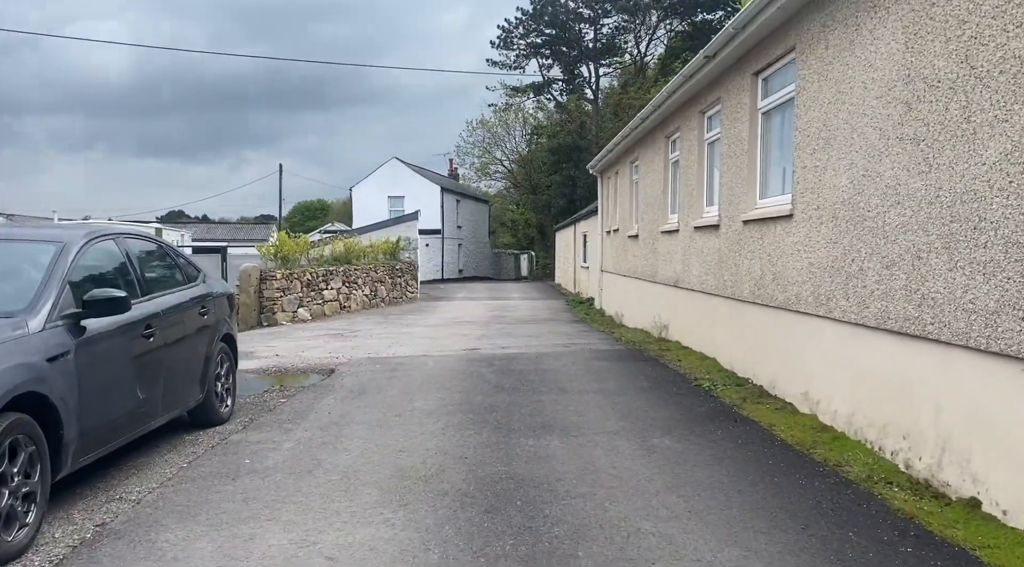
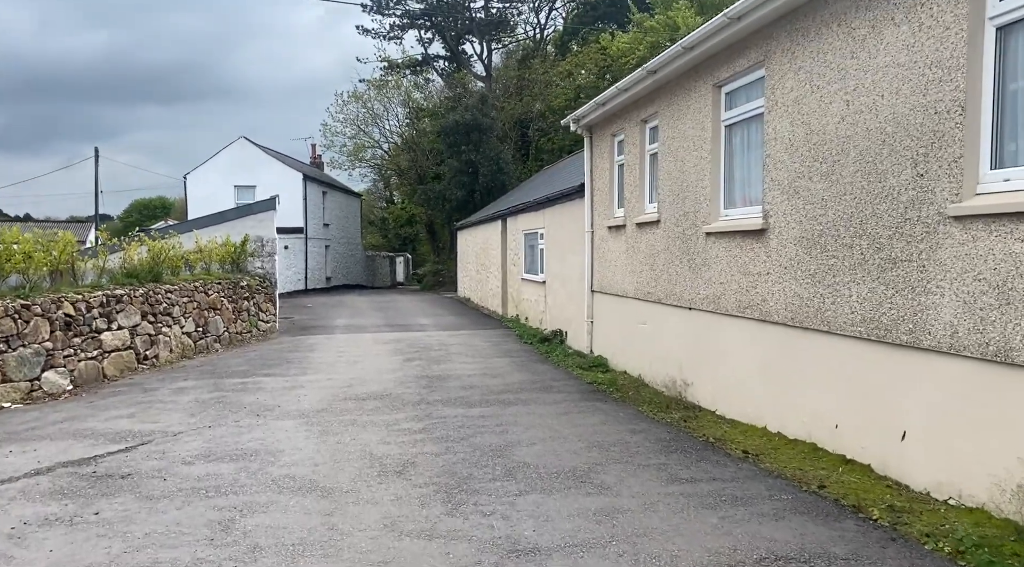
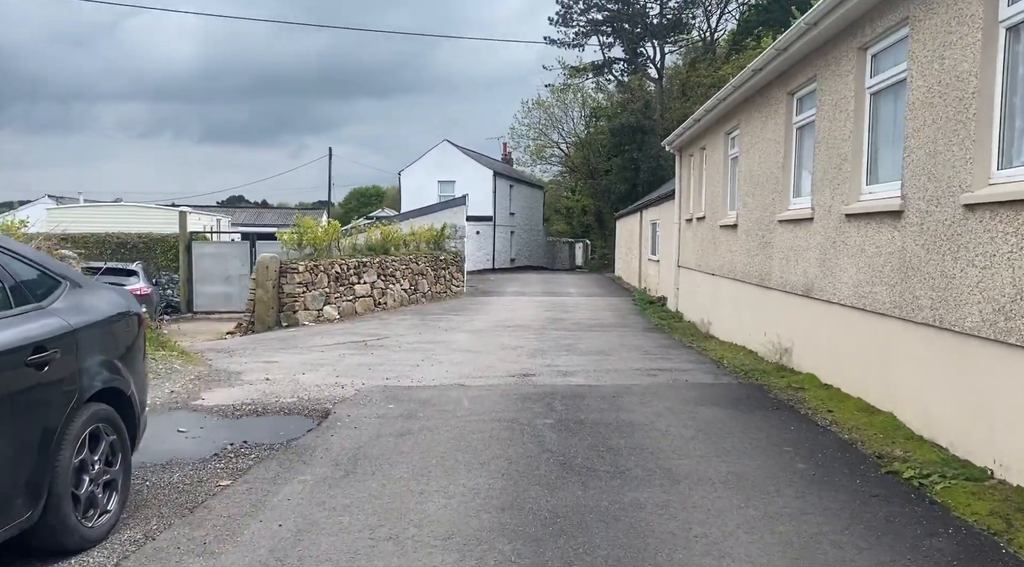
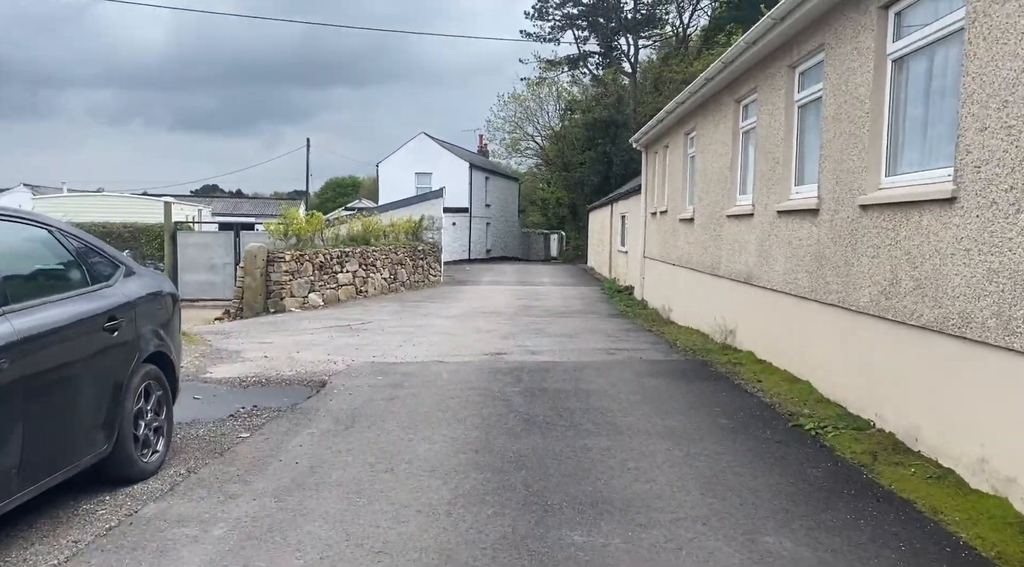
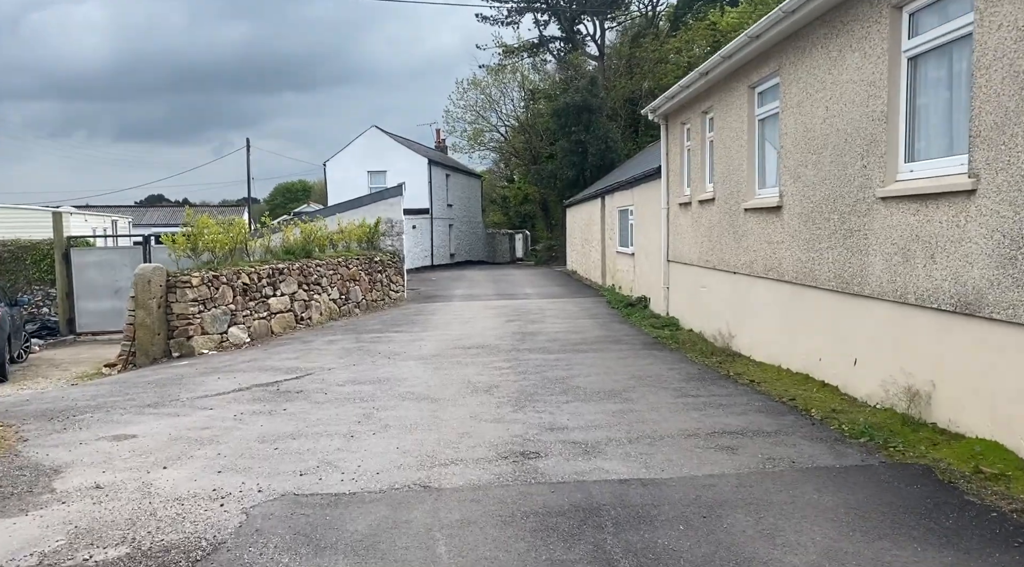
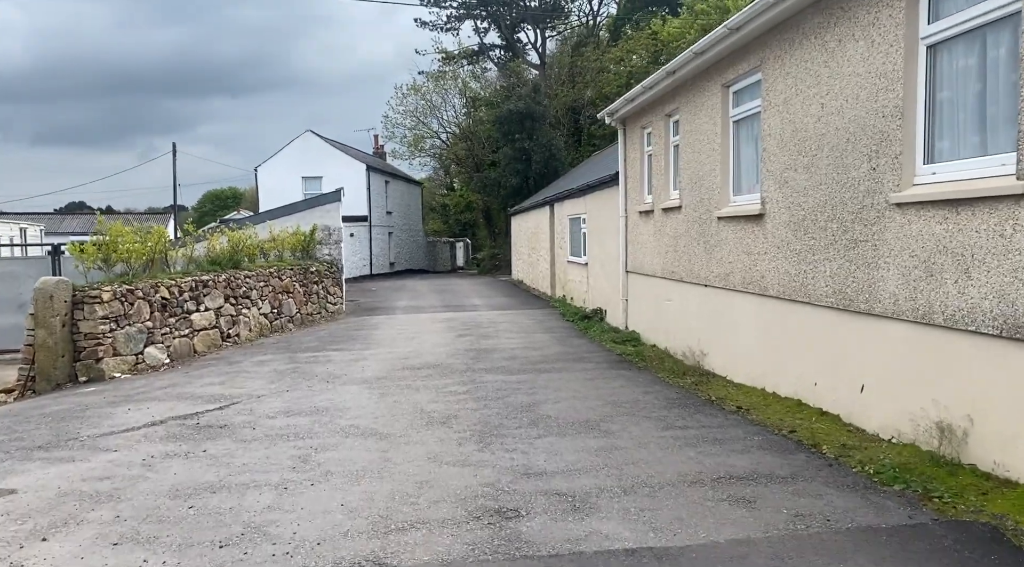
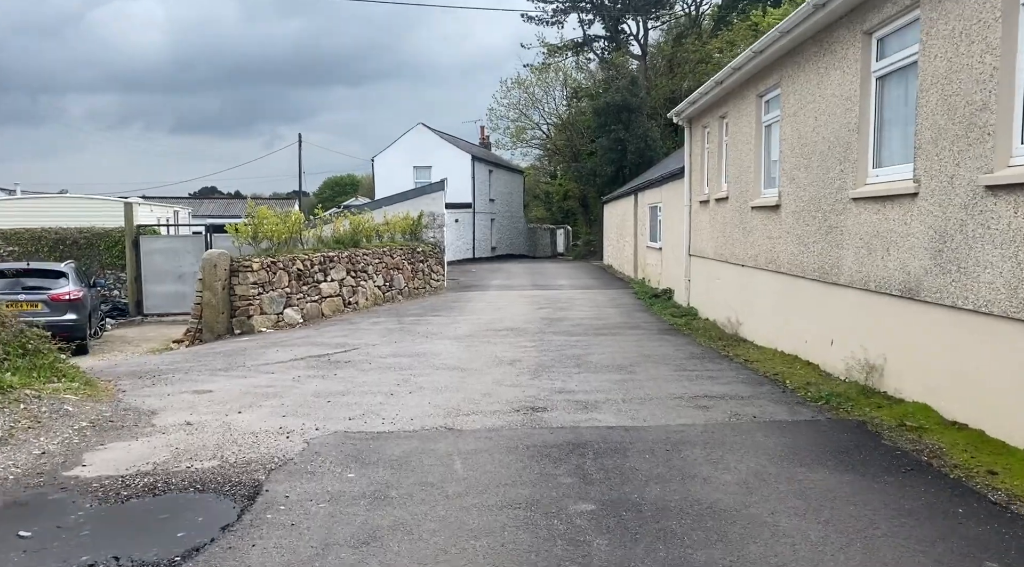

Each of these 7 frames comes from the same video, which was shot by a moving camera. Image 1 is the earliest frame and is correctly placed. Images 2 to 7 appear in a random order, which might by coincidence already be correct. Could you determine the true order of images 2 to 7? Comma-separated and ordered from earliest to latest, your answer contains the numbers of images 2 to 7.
4, 3, 7, 5, 6, 2
